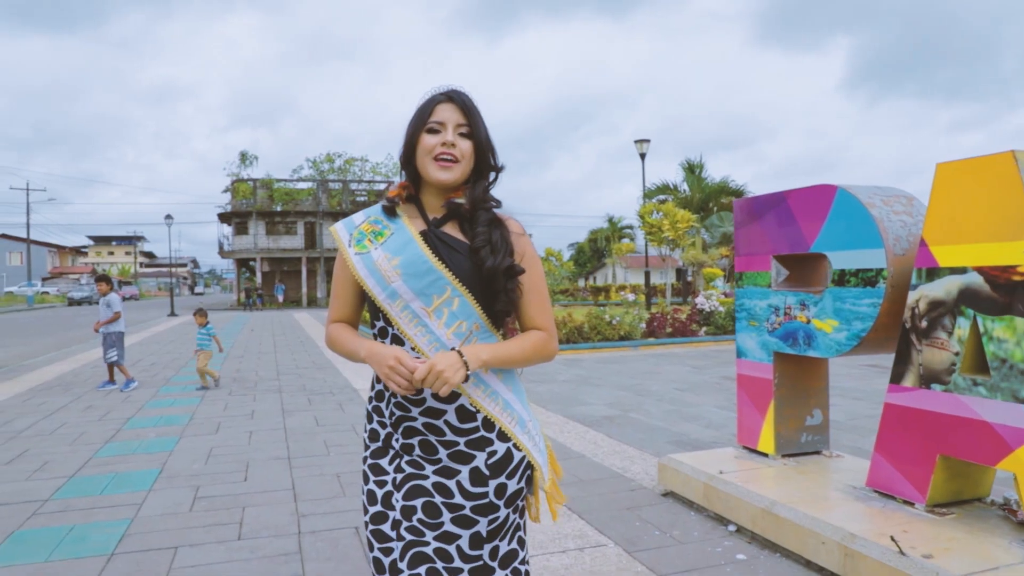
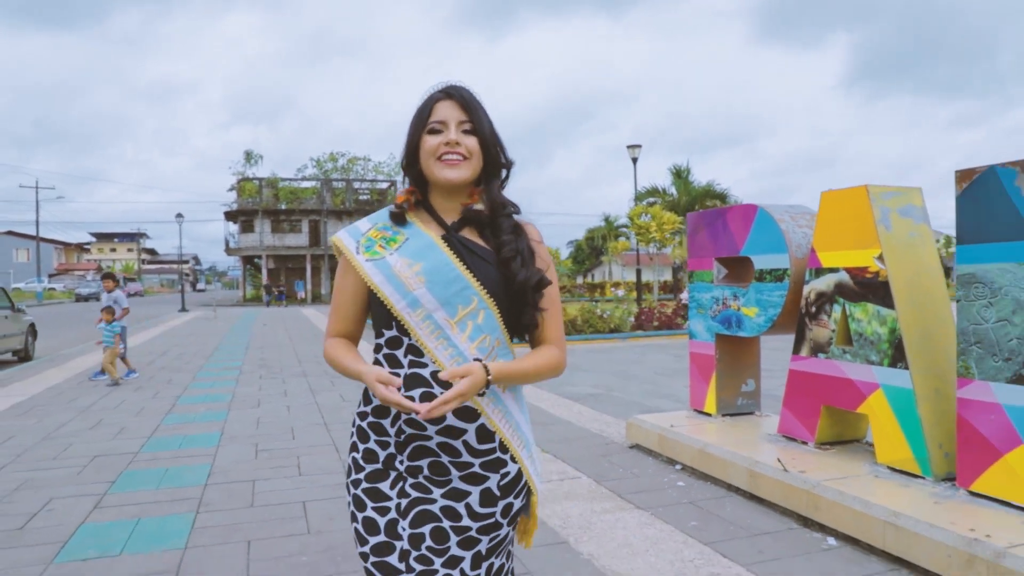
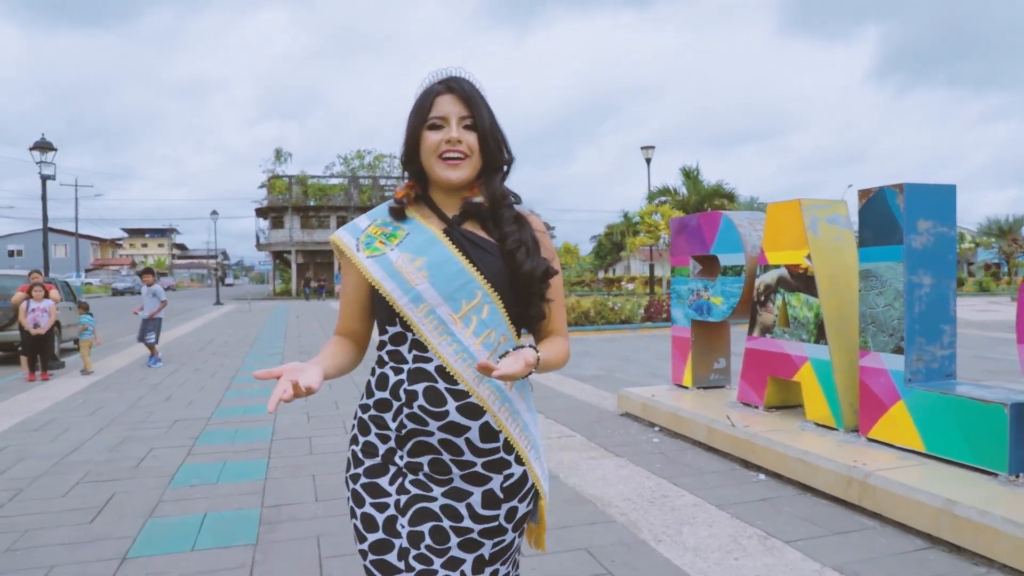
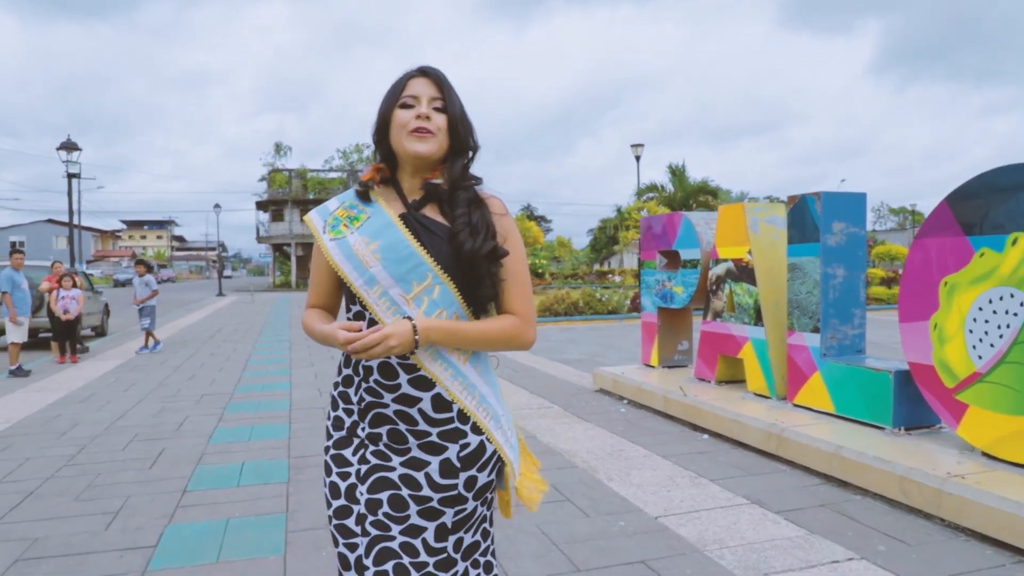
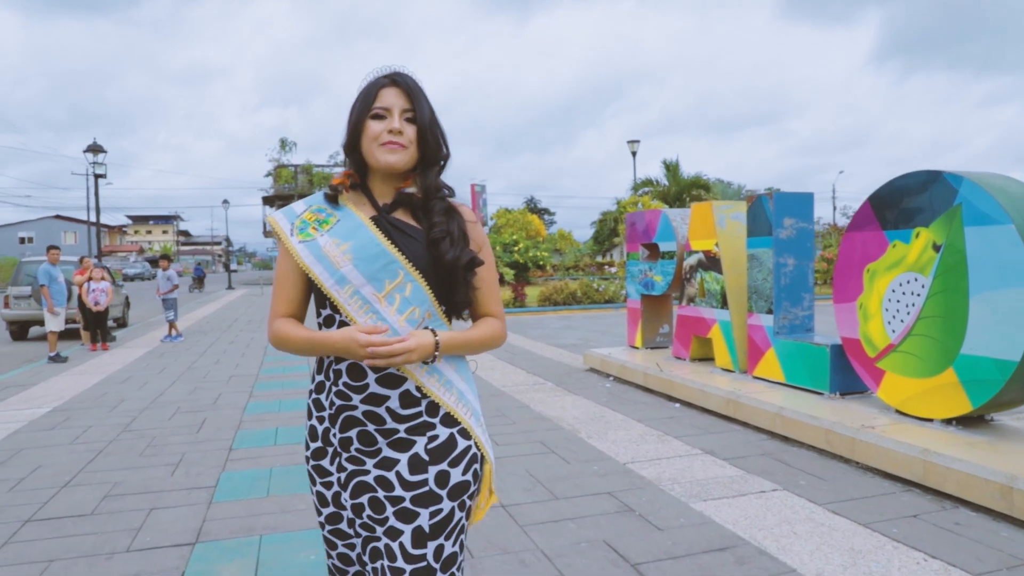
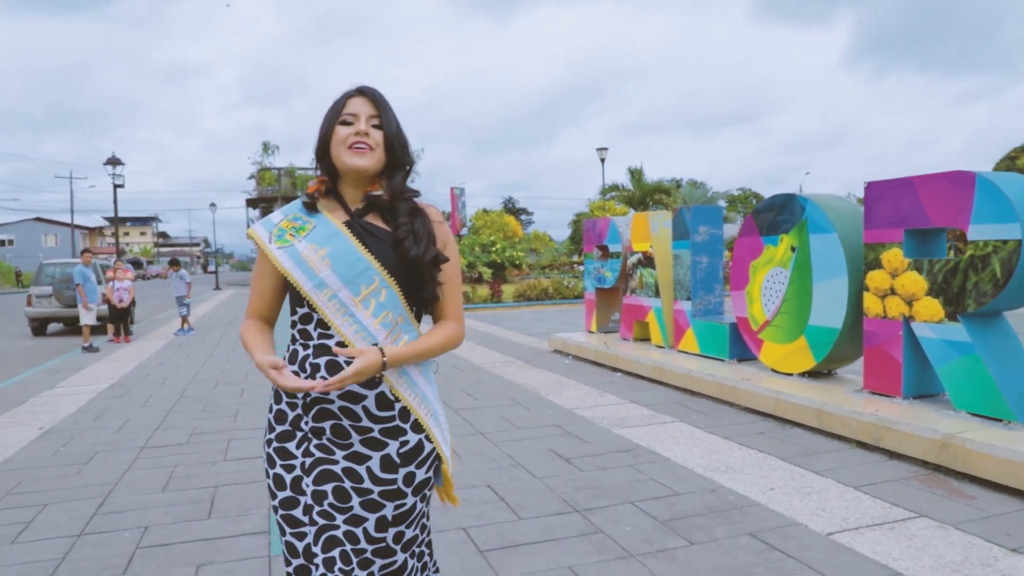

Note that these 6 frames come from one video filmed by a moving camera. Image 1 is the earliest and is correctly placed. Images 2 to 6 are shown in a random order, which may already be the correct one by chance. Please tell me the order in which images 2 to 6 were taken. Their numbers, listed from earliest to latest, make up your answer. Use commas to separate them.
2, 3, 4, 5, 6
